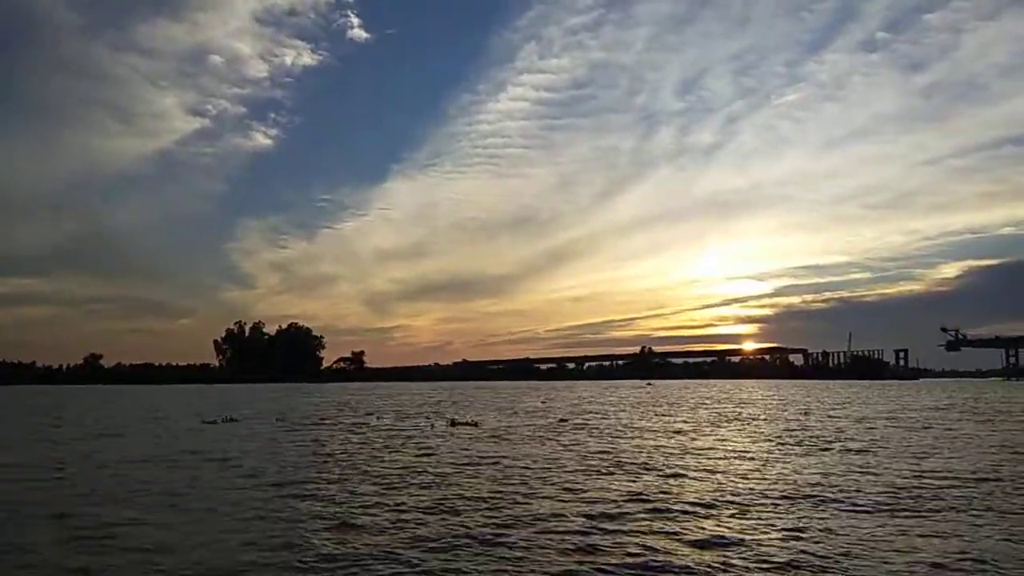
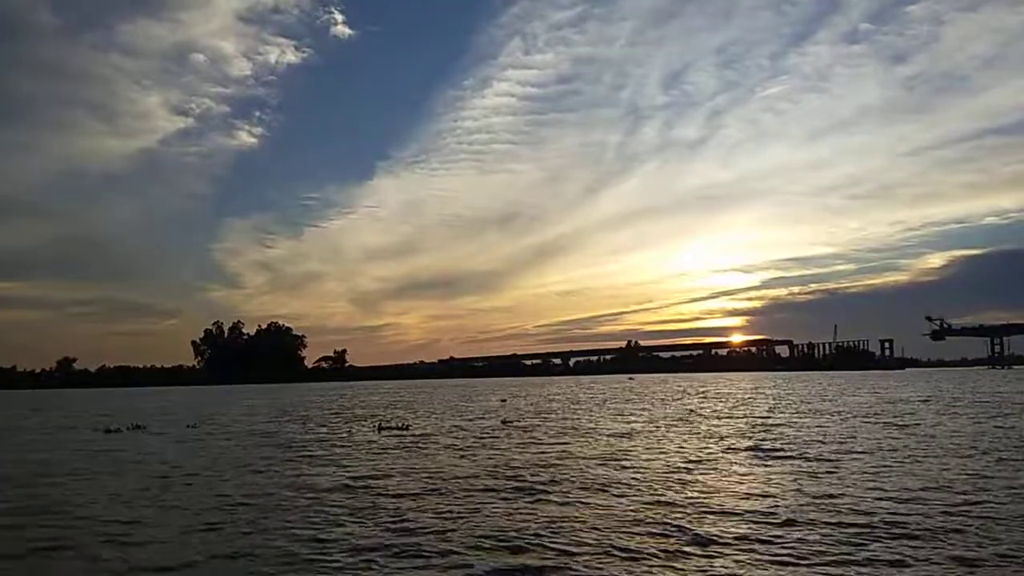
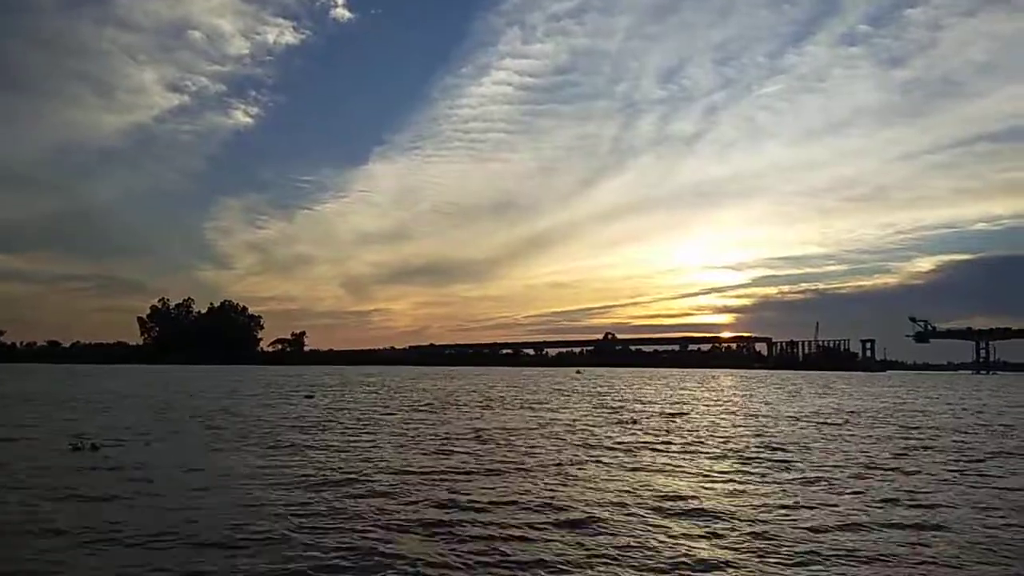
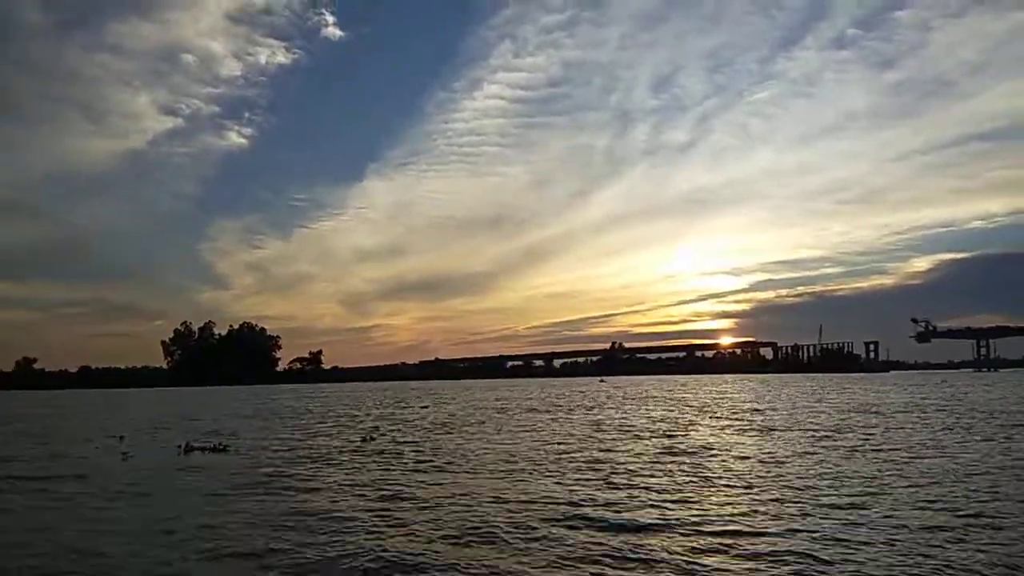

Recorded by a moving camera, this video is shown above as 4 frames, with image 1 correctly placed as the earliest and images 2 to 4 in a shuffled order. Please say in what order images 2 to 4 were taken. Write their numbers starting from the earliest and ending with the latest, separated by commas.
2, 4, 3
